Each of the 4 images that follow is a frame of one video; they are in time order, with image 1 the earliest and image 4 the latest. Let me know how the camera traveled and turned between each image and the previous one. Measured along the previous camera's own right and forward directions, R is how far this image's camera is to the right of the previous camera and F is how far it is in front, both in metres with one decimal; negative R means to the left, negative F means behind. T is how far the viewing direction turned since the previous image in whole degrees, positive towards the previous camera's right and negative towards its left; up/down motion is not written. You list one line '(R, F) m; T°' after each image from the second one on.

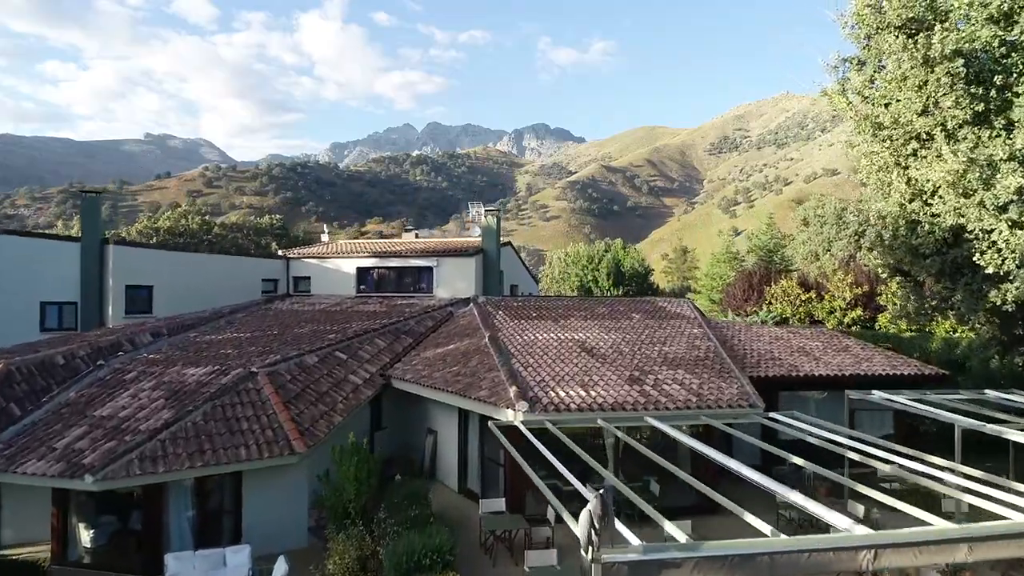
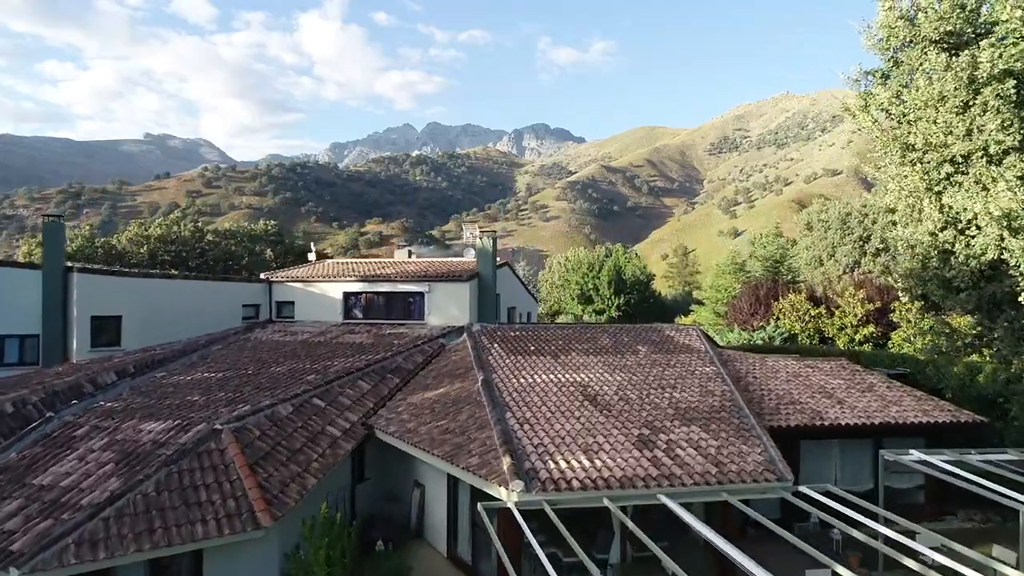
(+0.1, +1.1) m; 0°
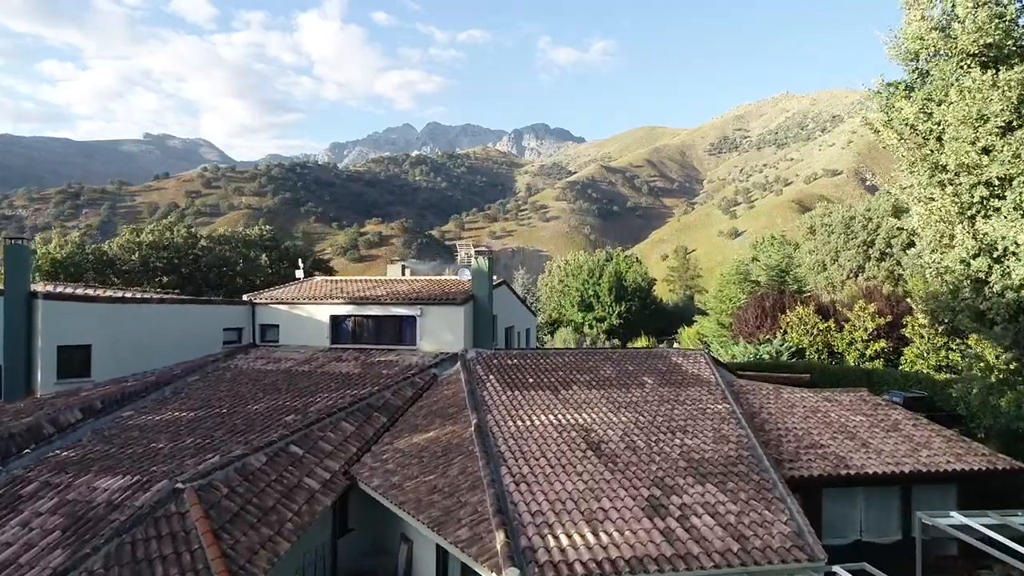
(+0.1, +0.9) m; 0°
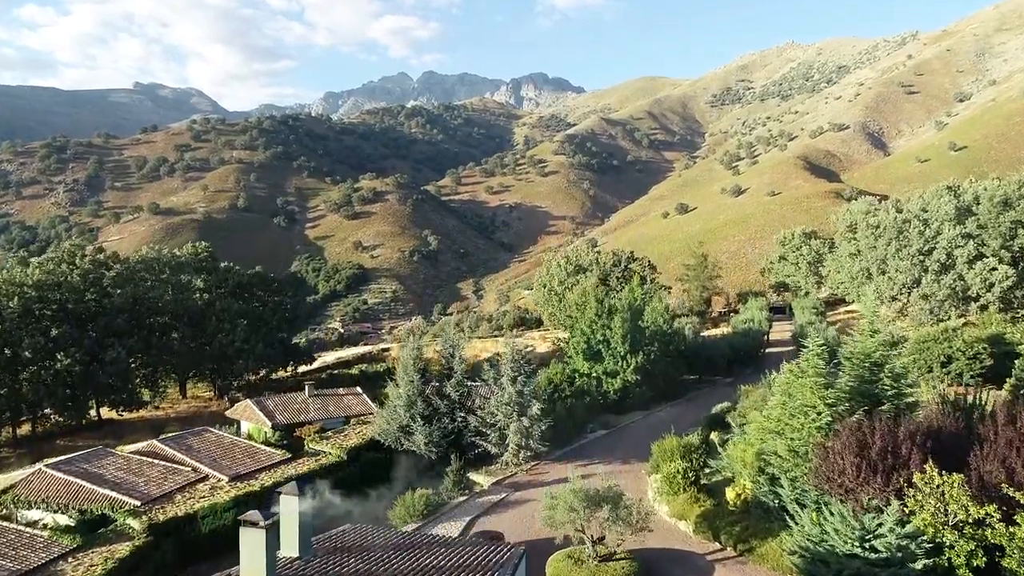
(+0.5, +10.2) m; 0°
